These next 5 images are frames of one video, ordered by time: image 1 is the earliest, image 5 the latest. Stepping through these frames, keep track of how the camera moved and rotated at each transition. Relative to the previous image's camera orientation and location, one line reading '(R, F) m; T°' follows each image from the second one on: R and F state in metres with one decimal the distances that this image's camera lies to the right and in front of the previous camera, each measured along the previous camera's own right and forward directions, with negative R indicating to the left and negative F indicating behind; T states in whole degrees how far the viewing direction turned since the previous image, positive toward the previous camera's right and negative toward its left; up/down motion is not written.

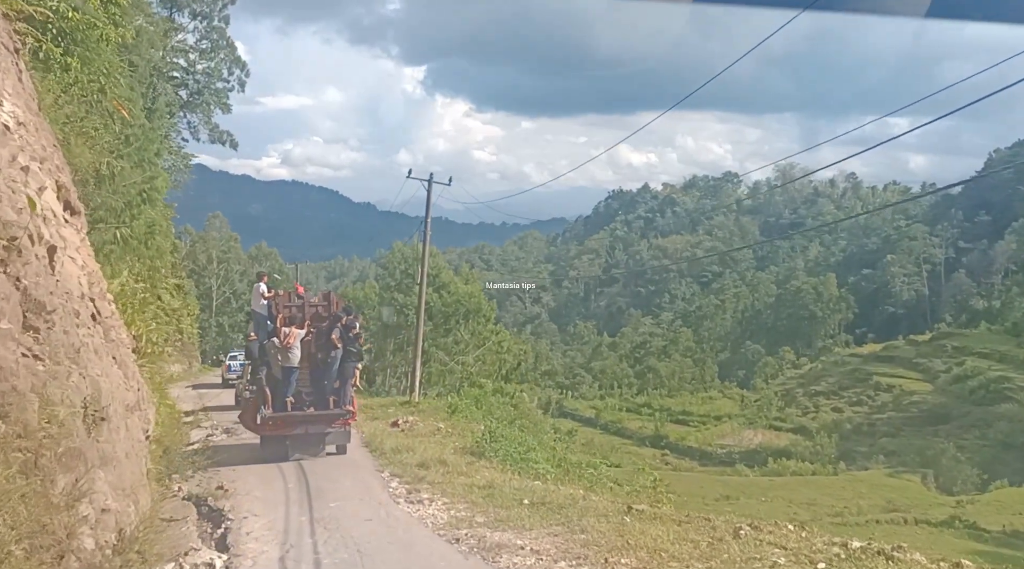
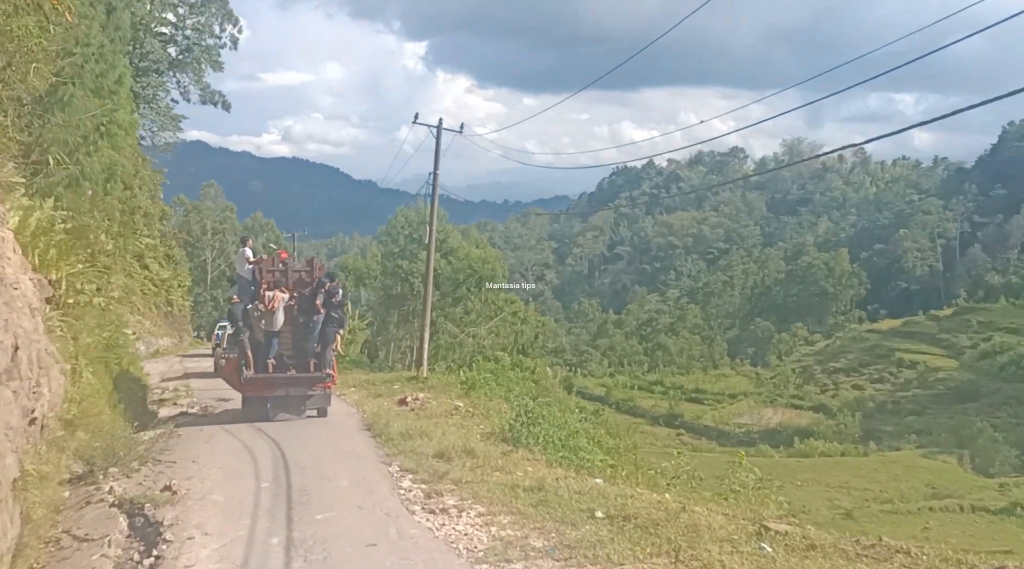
(-0.4, +2.8) m; 0°
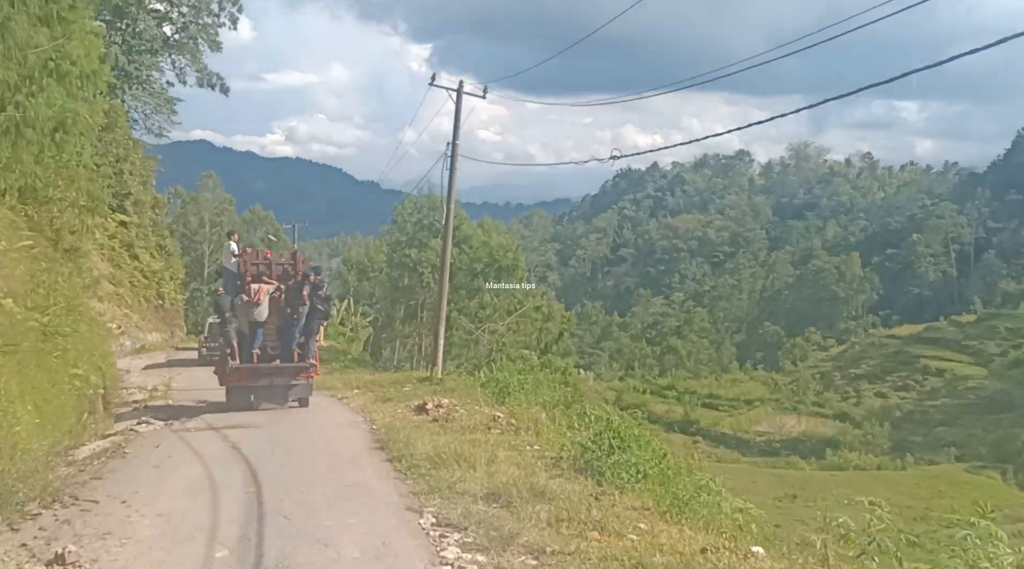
(-0.6, +3.0) m; 0°
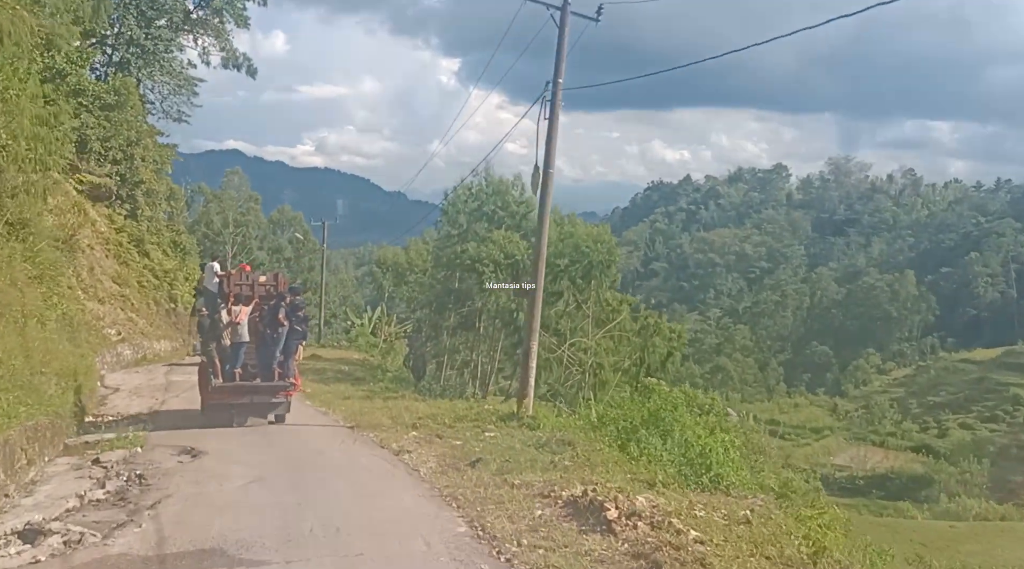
(-1.3, +5.7) m; -1°
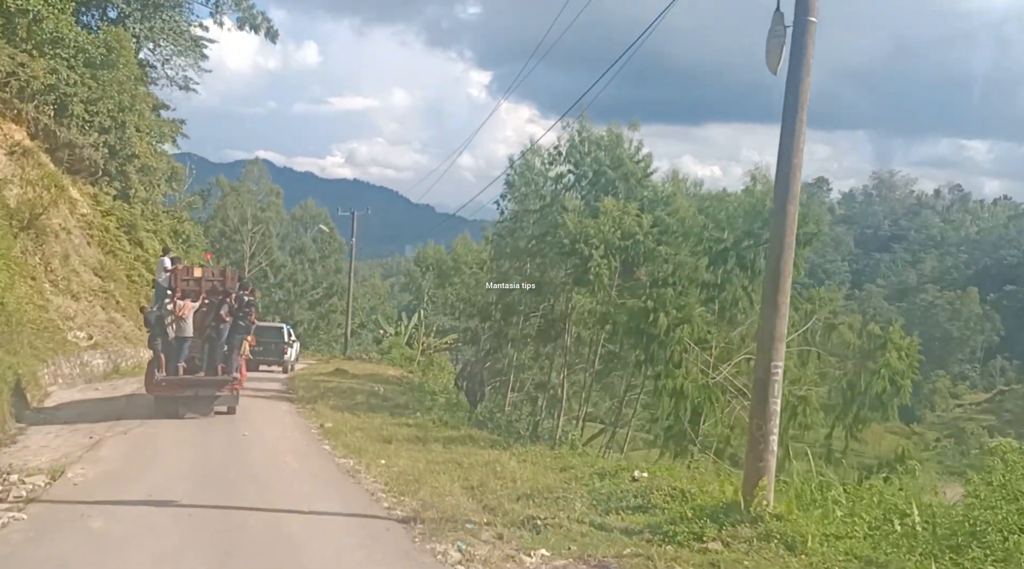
(-1.3, +6.7) m; -2°
